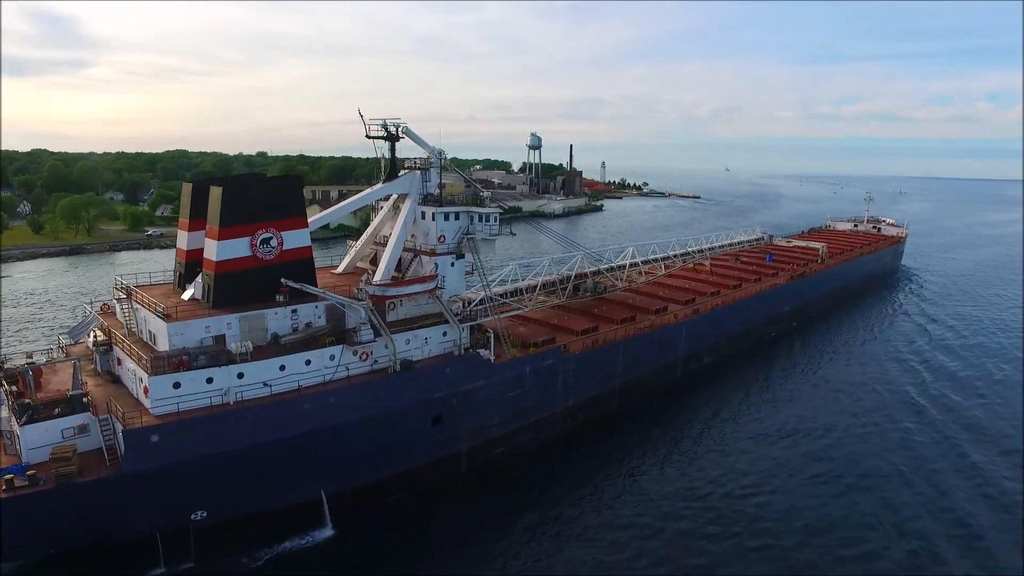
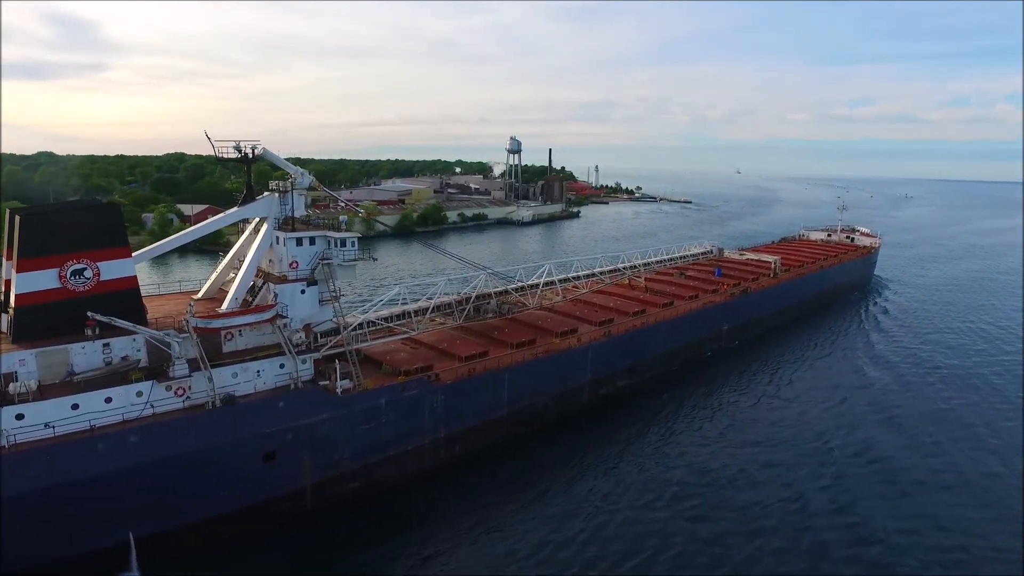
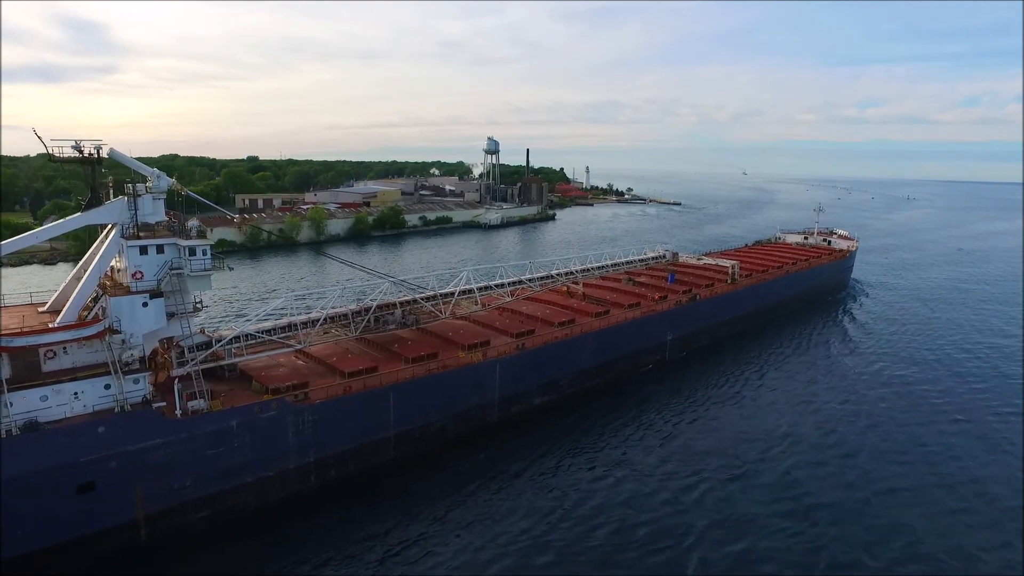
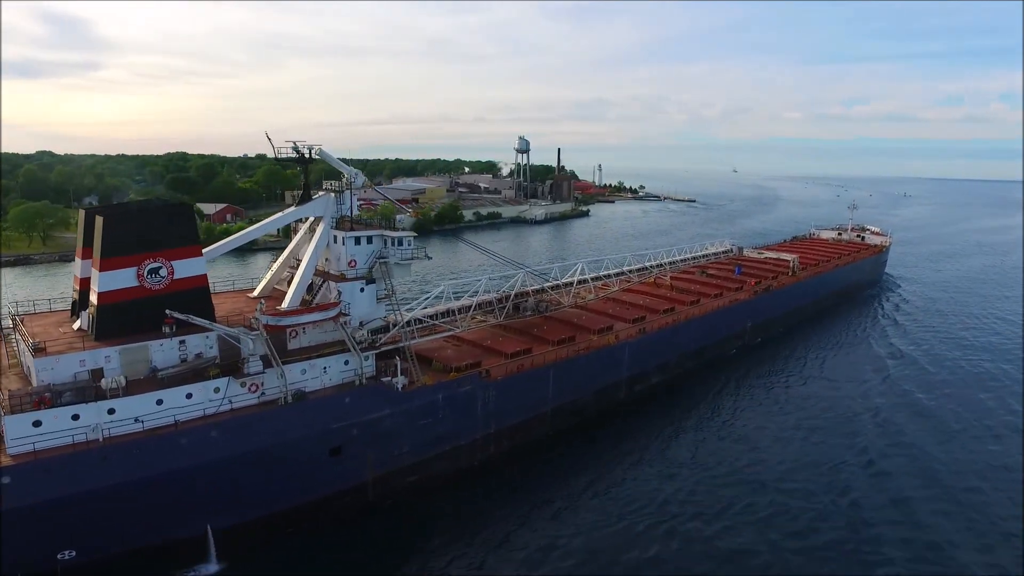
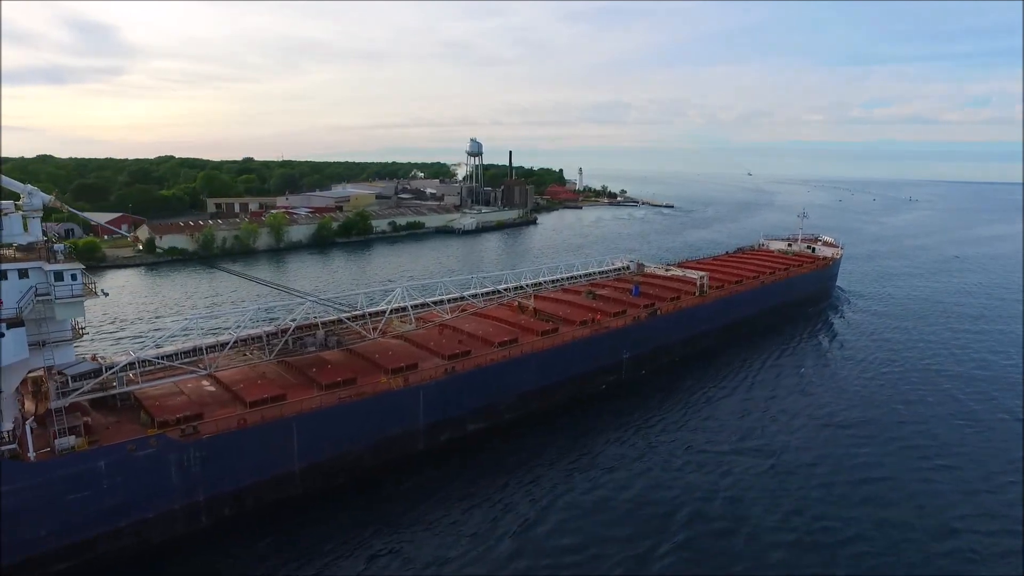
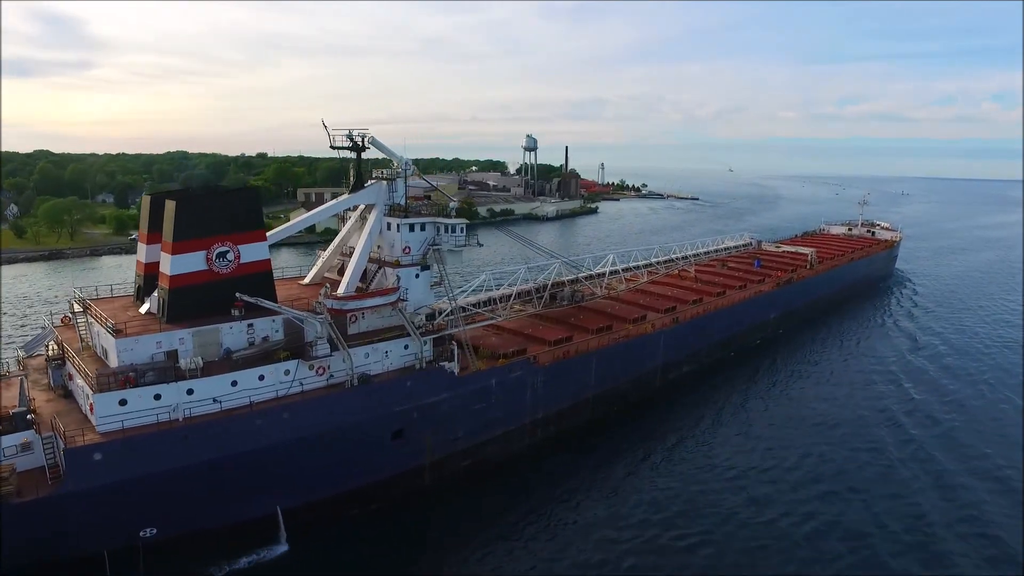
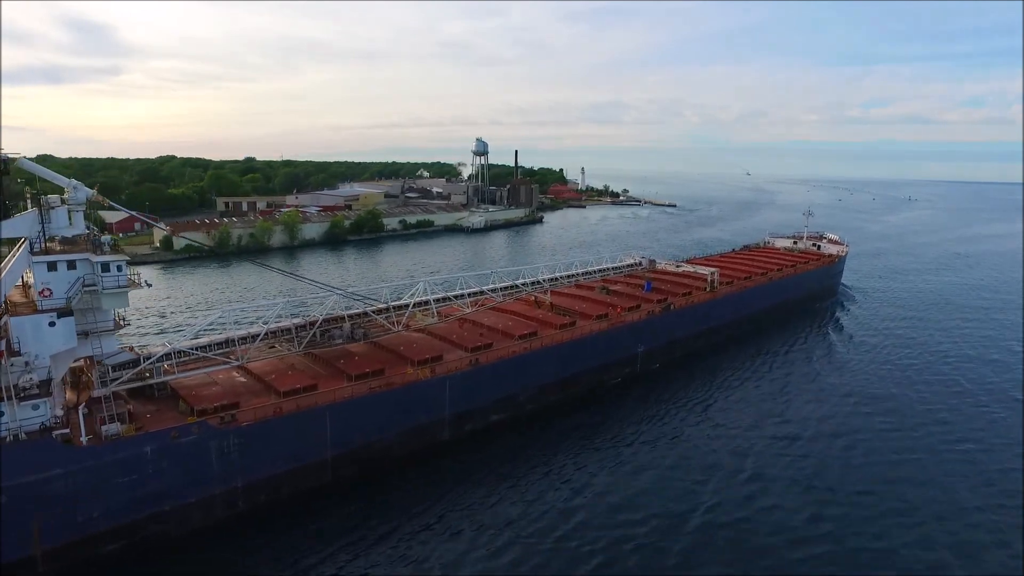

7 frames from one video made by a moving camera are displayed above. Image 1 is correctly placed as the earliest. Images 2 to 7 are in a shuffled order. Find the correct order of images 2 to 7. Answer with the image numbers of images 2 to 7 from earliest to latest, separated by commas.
6, 4, 2, 3, 7, 5
